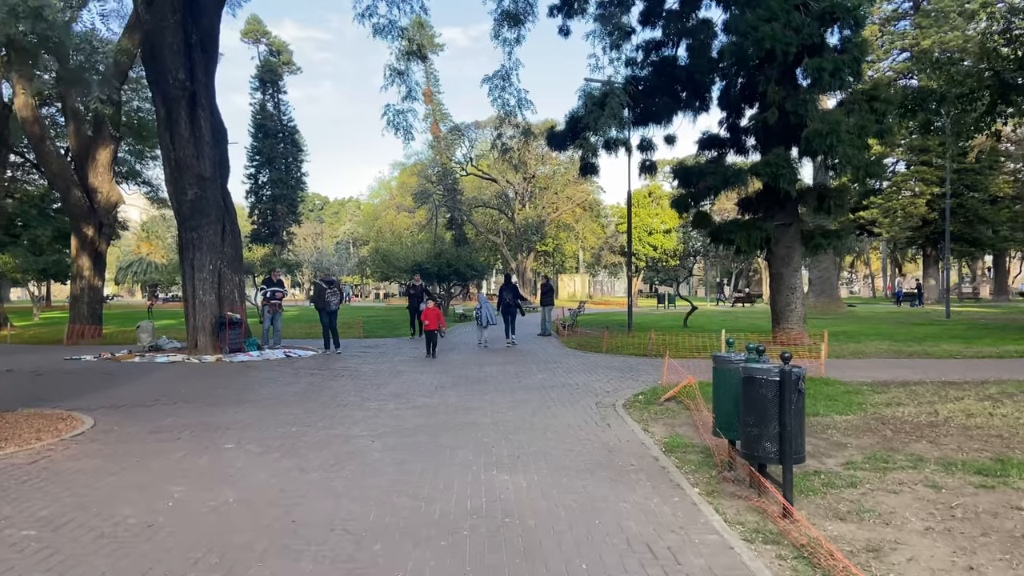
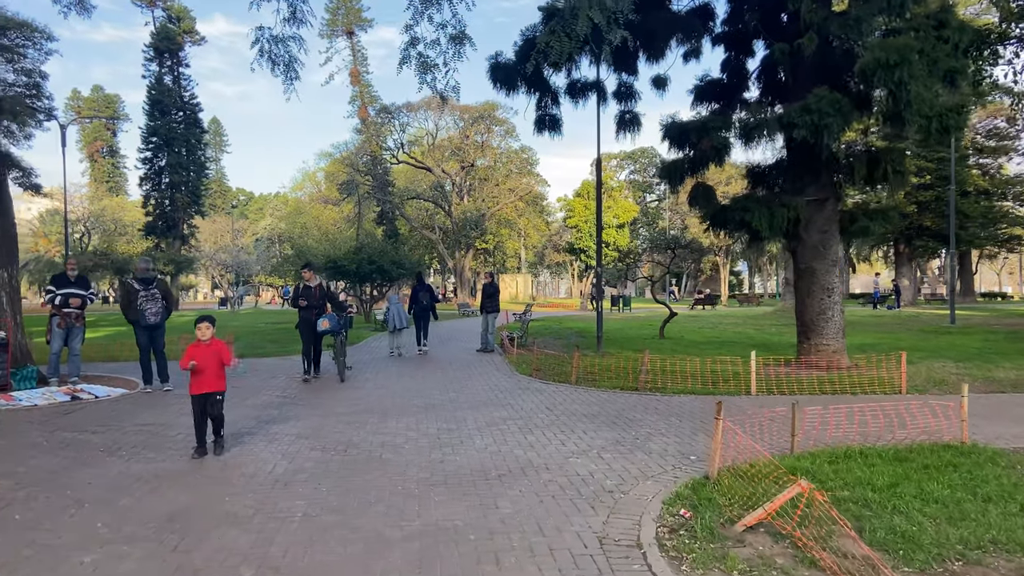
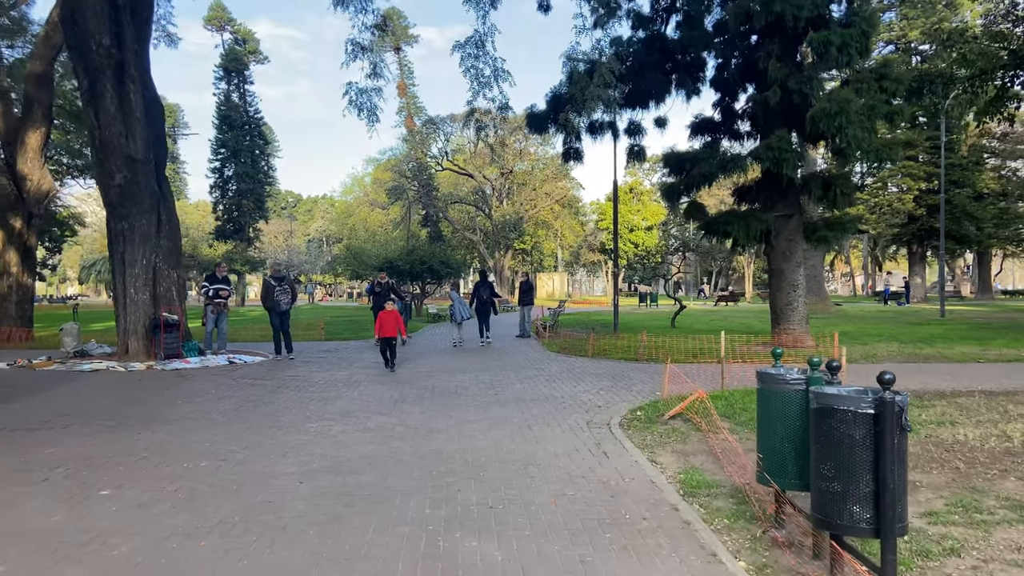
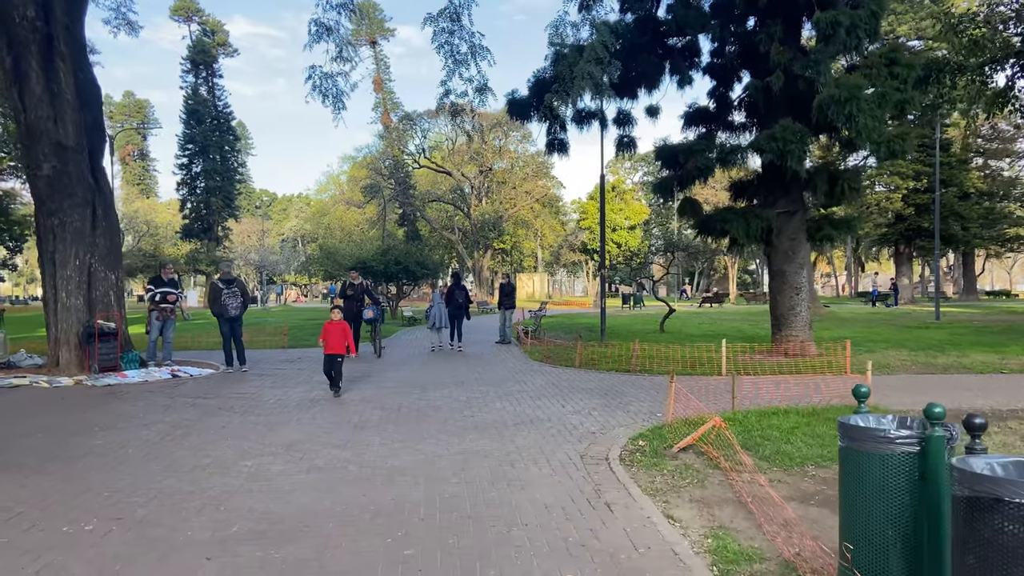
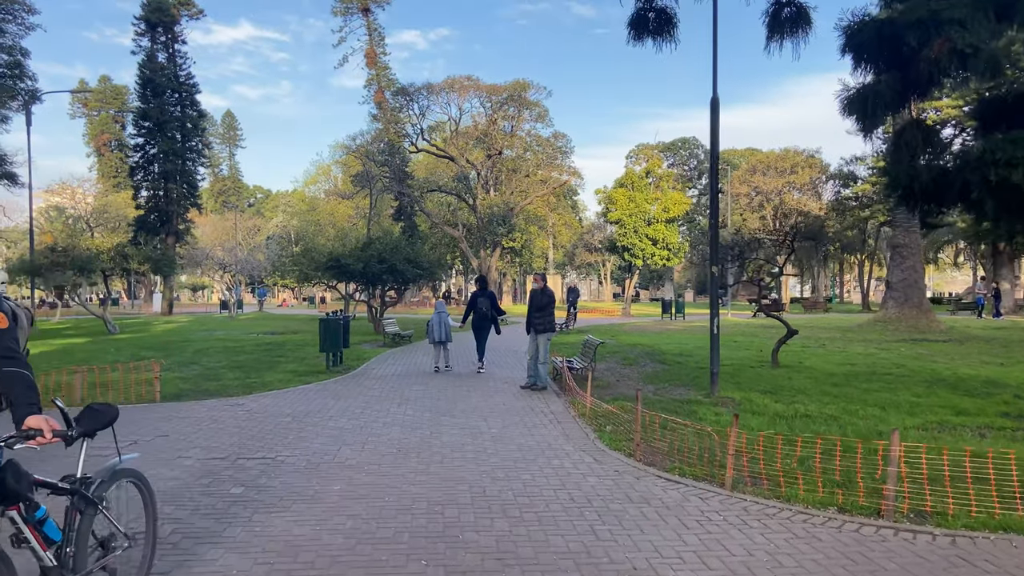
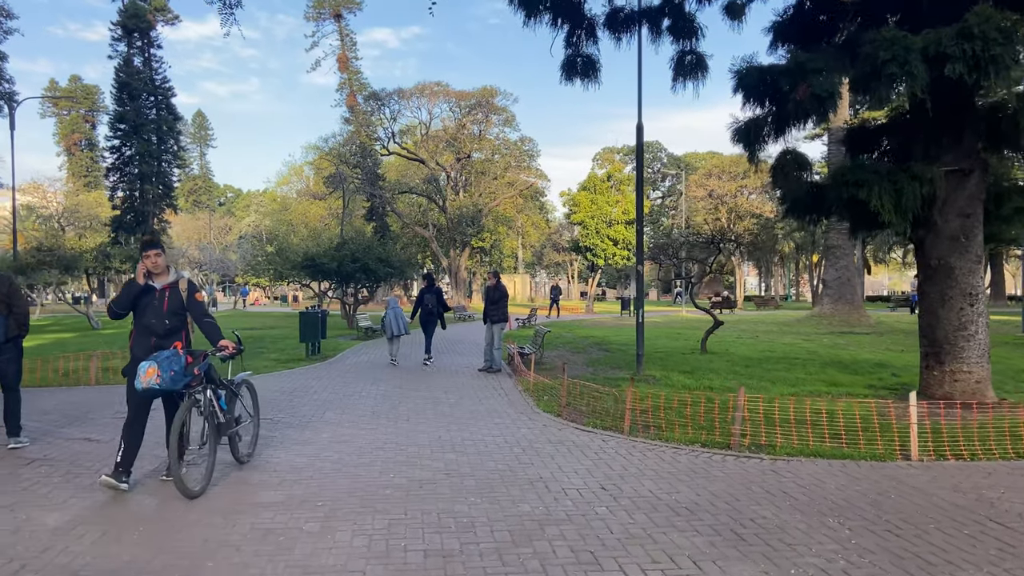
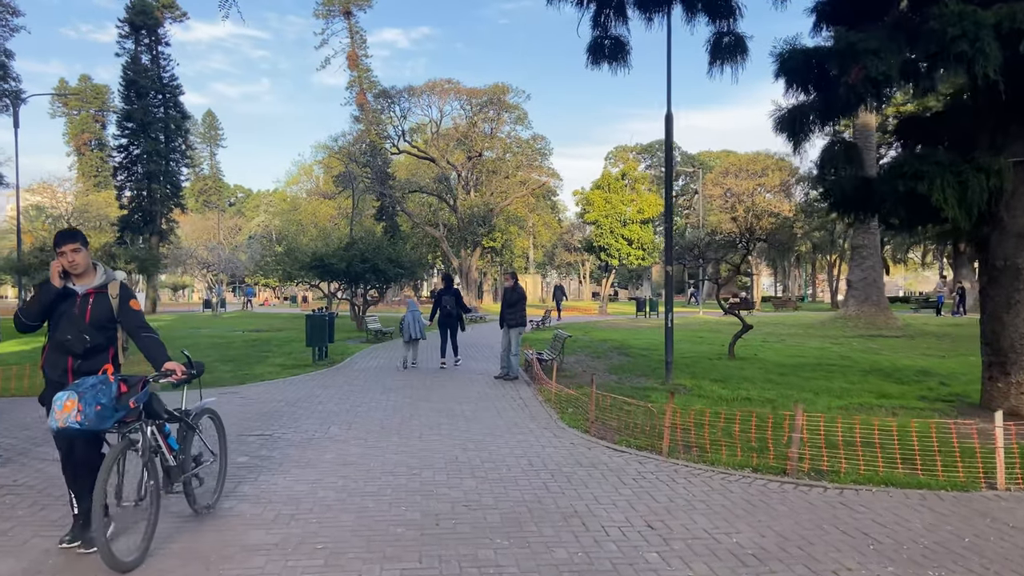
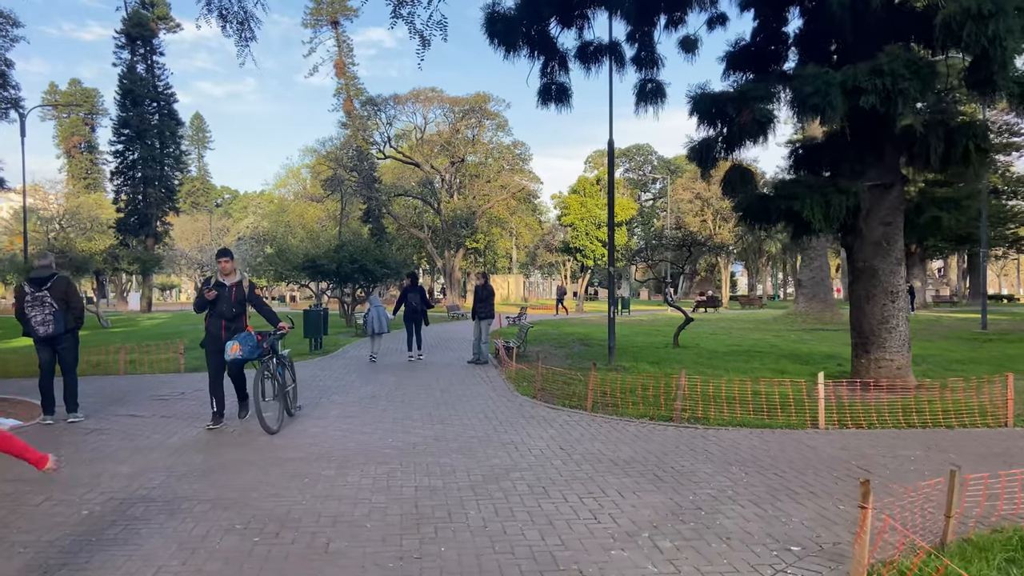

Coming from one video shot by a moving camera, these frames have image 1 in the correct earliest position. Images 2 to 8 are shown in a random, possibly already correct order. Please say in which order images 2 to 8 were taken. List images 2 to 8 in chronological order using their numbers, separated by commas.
3, 4, 2, 8, 6, 7, 5
